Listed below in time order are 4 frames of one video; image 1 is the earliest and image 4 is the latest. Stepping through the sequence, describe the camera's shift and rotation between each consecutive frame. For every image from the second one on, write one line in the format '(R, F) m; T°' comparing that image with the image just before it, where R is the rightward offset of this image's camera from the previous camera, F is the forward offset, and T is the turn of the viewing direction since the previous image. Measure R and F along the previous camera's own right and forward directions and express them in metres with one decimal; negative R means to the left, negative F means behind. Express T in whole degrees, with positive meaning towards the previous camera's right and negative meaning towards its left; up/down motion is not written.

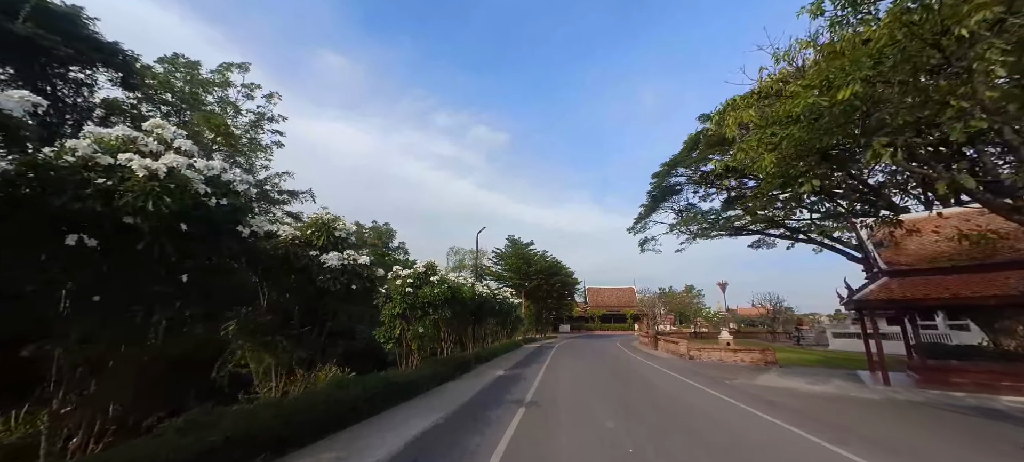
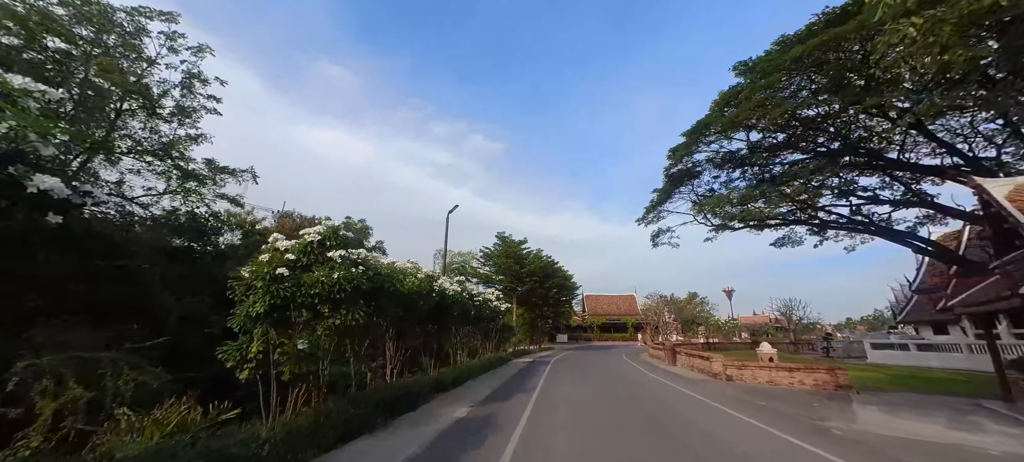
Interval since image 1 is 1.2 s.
(+0.5, +3.9) m; 0°
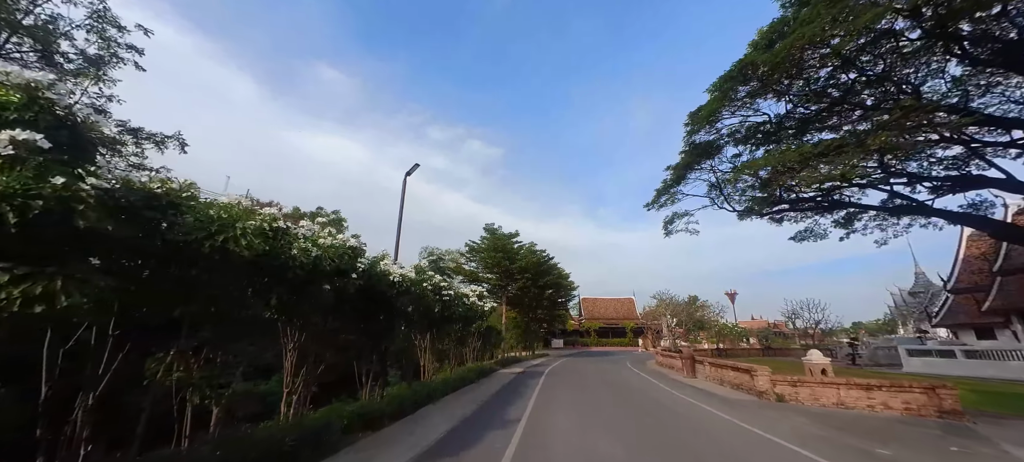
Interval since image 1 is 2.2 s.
(+0.4, +3.1) m; +1°
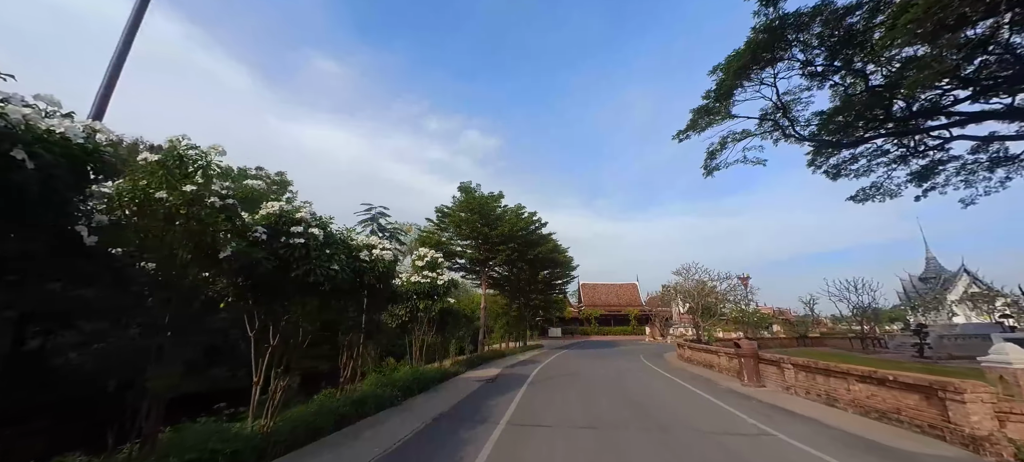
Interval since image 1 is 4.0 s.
(+0.9, +5.2) m; 0°
